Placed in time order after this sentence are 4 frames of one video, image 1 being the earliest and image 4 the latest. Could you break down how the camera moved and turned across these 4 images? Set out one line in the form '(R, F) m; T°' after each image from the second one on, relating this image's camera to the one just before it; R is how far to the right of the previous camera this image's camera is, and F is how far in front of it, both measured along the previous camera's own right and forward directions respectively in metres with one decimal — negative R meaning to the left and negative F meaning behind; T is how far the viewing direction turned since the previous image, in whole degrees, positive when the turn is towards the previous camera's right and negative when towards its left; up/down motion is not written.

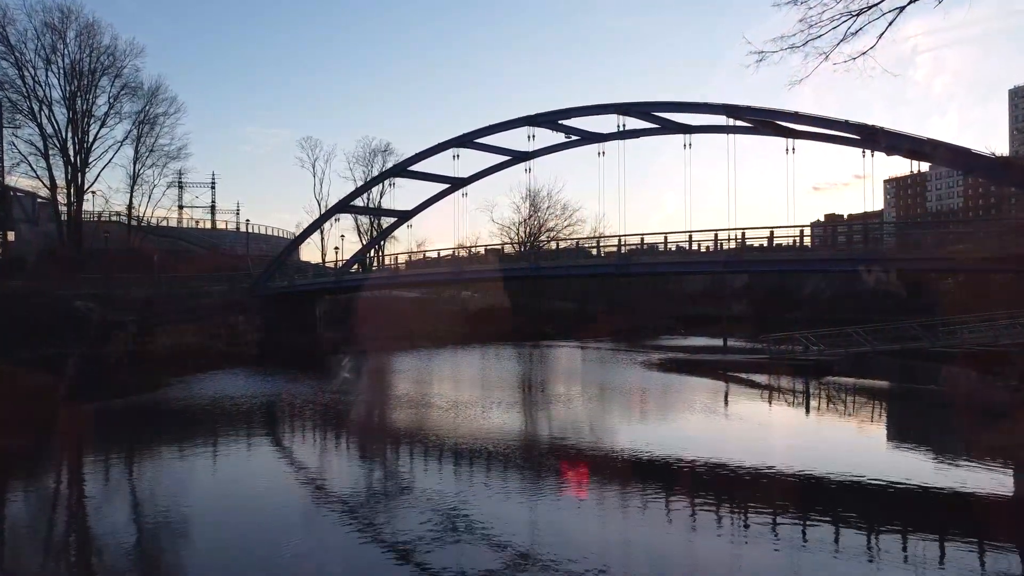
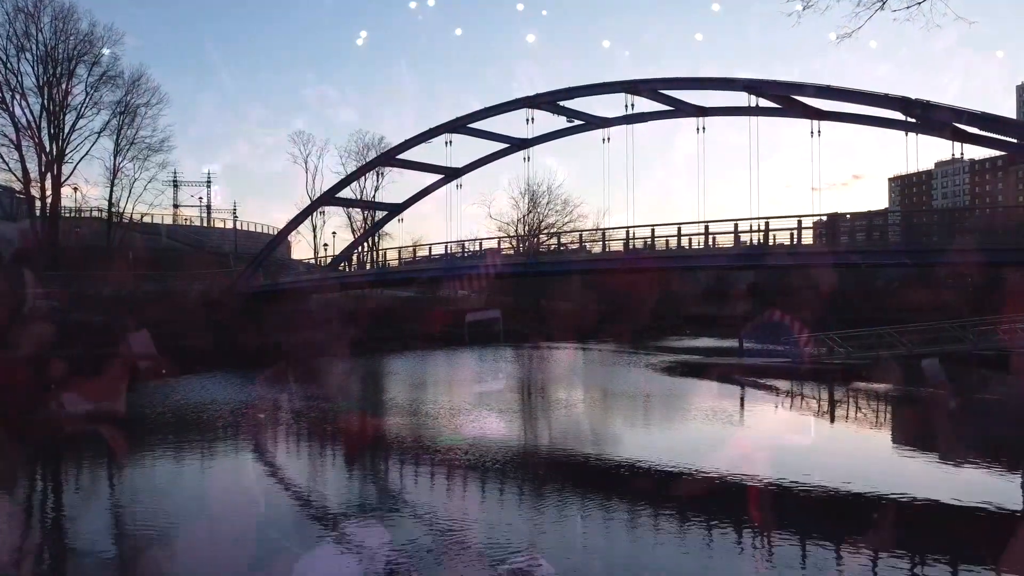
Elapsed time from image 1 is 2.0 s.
(0.0, +1.0) m; 0°
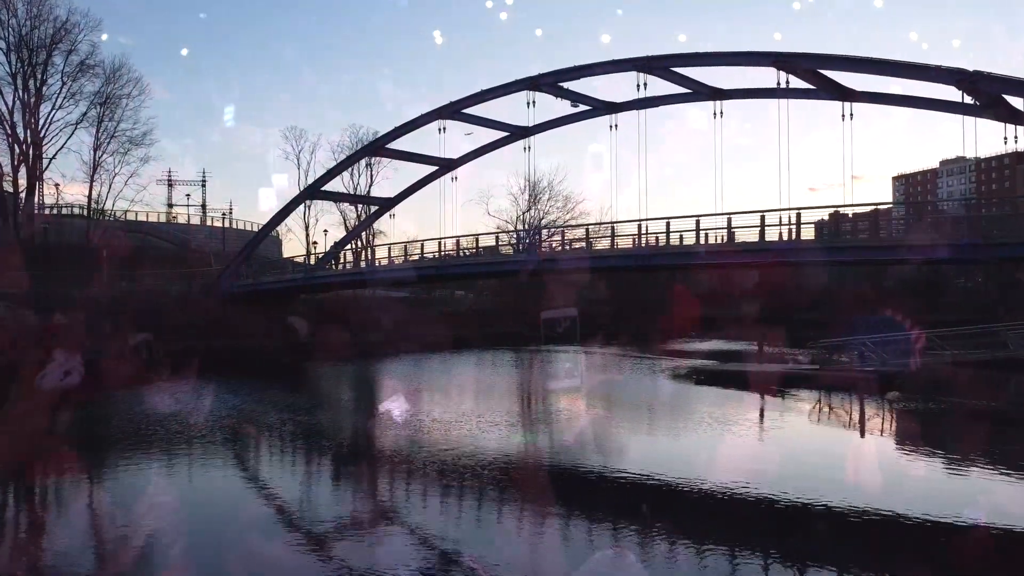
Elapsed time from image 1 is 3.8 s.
(0.0, +0.9) m; 0°
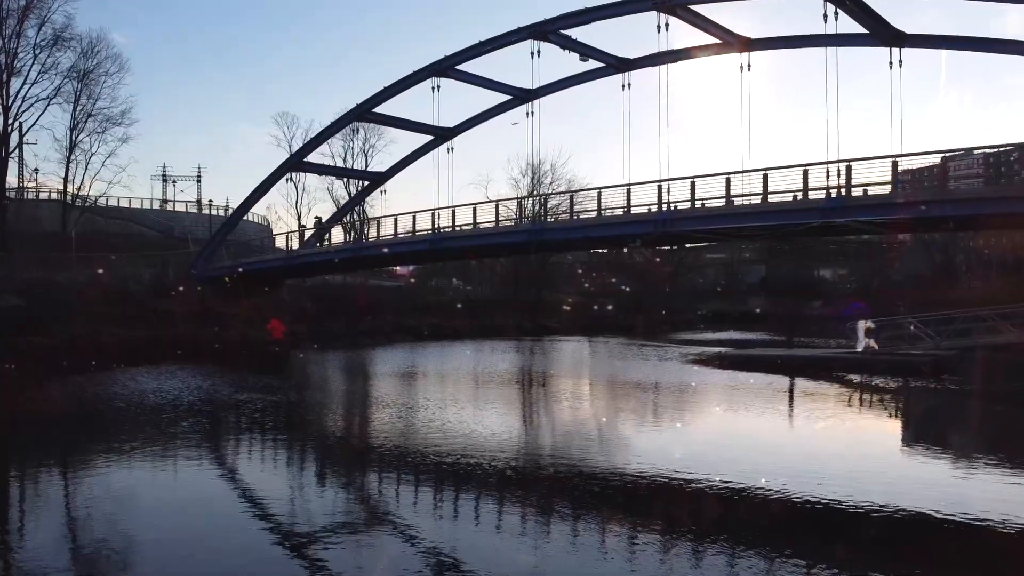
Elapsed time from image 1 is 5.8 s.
(0.0, +1.0) m; 0°
